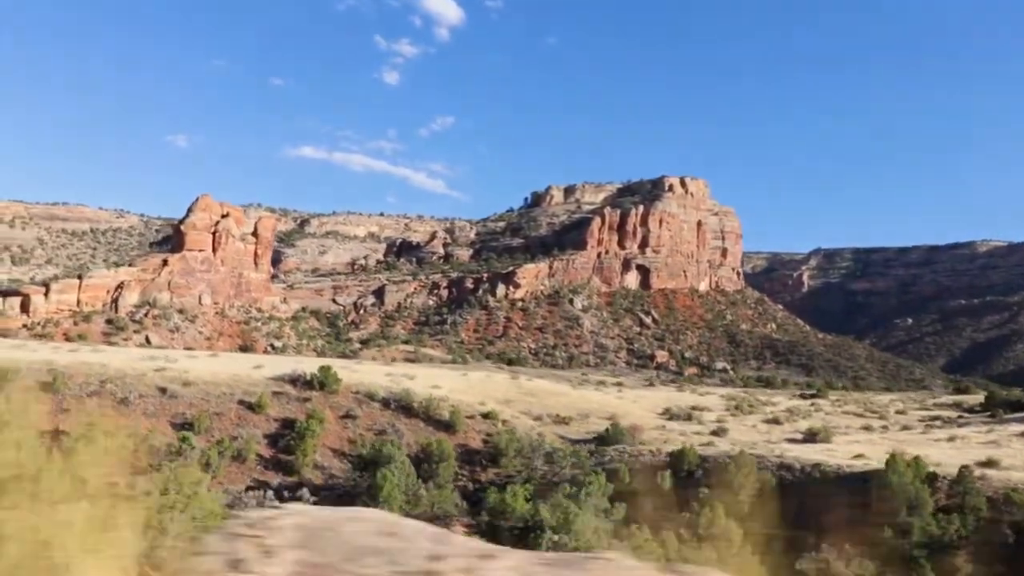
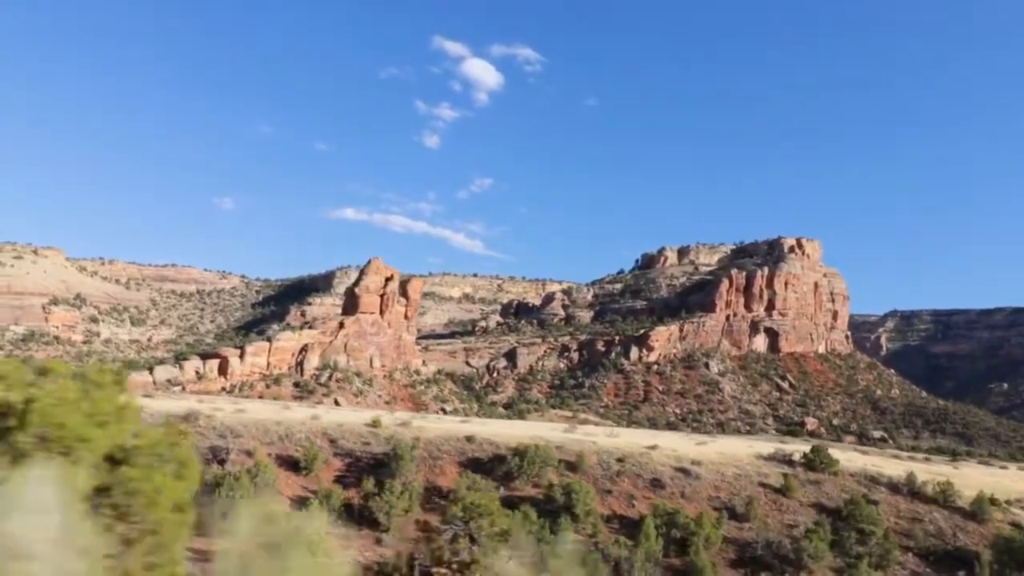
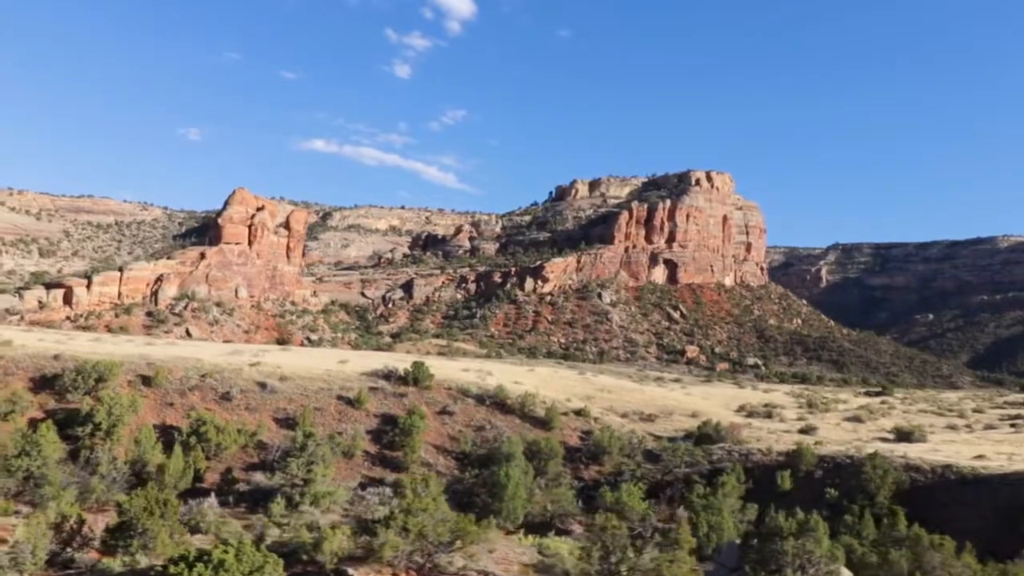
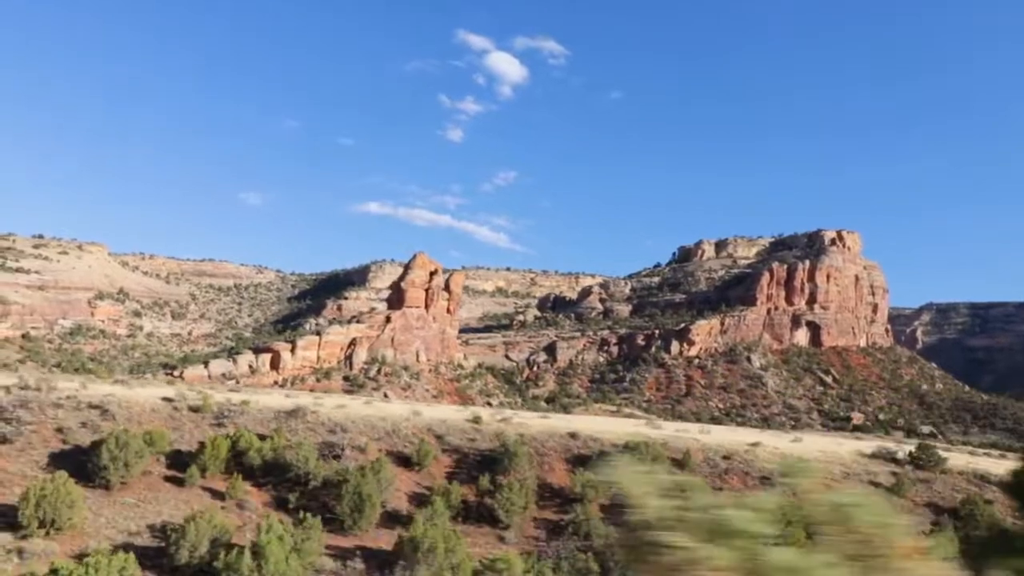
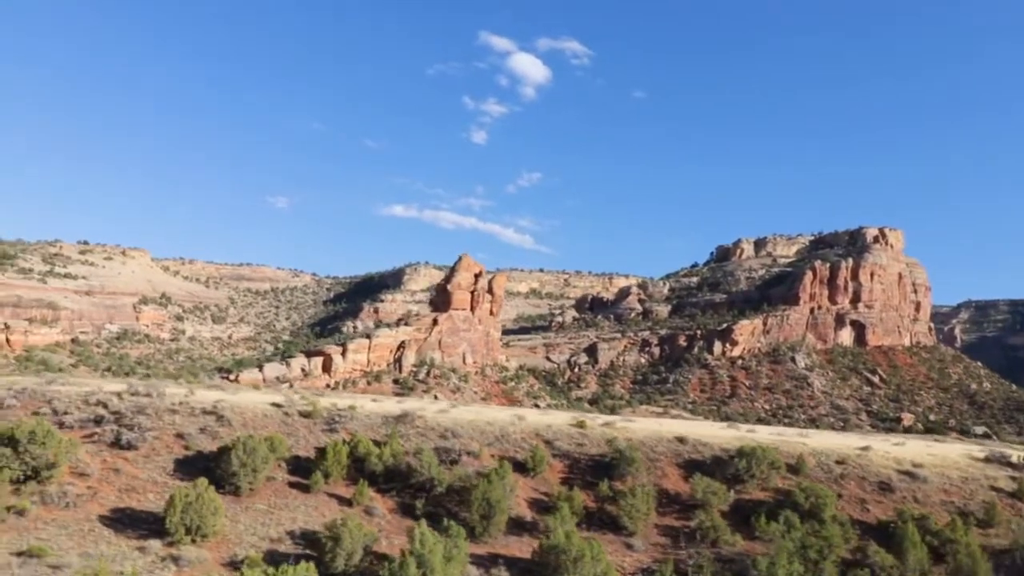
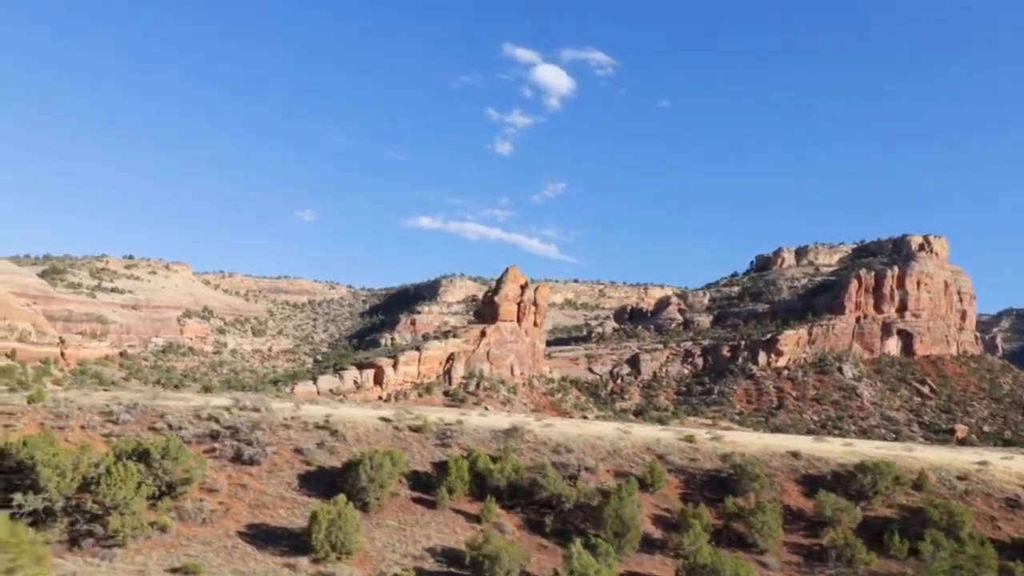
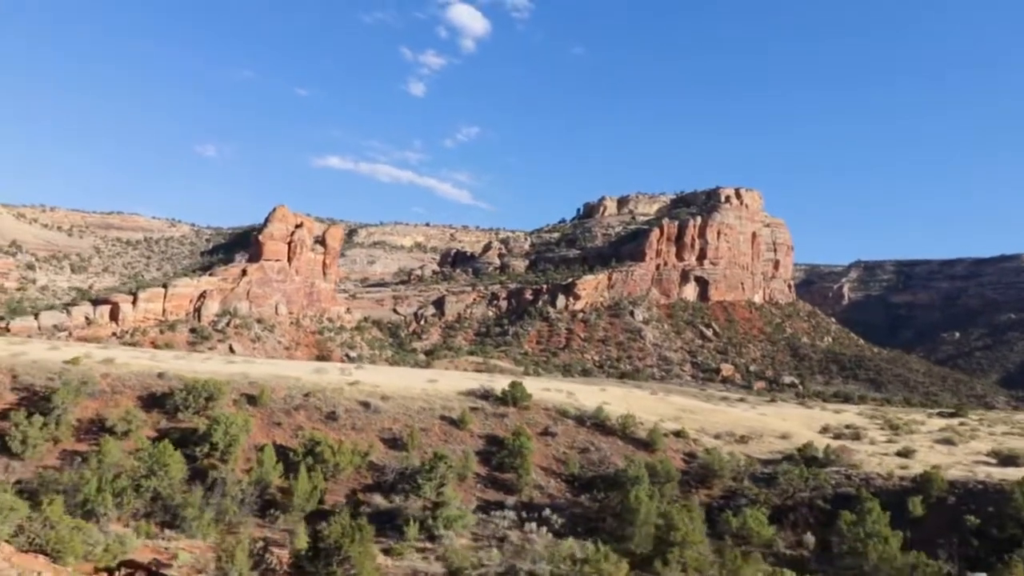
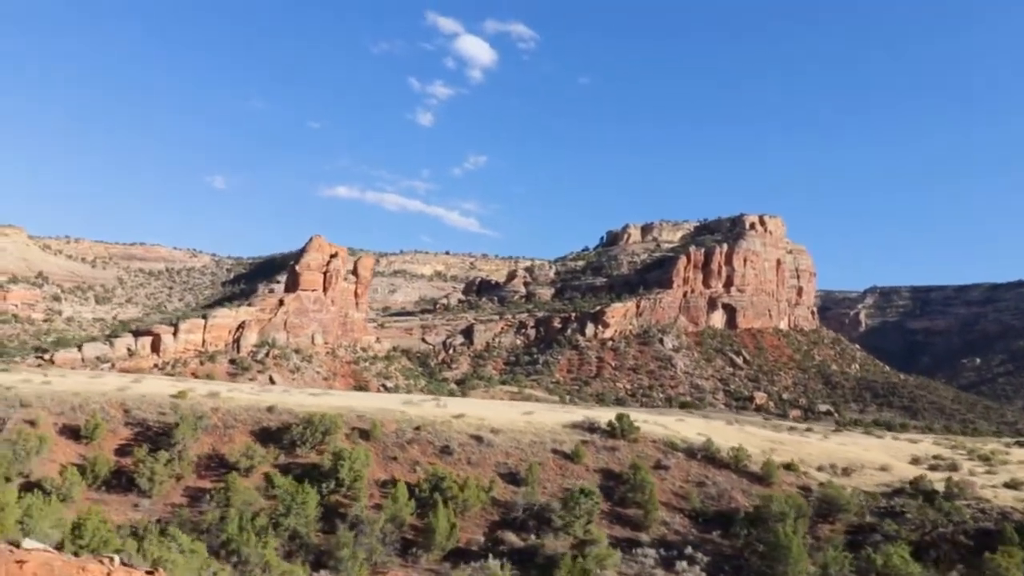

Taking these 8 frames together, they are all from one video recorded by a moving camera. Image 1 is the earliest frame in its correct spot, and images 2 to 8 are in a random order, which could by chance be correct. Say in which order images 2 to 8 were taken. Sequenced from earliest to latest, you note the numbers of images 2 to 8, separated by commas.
3, 7, 8, 2, 4, 5, 6
